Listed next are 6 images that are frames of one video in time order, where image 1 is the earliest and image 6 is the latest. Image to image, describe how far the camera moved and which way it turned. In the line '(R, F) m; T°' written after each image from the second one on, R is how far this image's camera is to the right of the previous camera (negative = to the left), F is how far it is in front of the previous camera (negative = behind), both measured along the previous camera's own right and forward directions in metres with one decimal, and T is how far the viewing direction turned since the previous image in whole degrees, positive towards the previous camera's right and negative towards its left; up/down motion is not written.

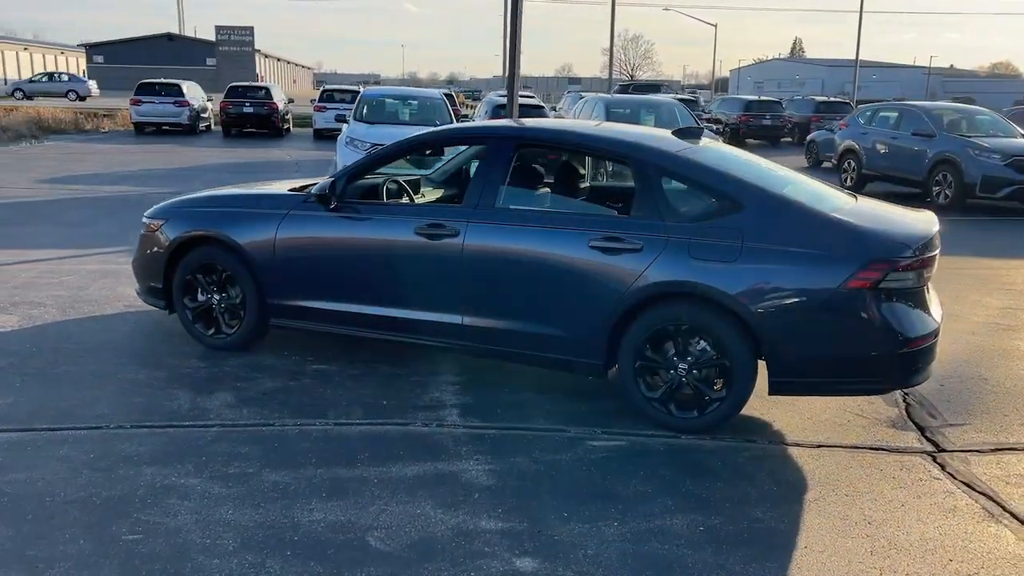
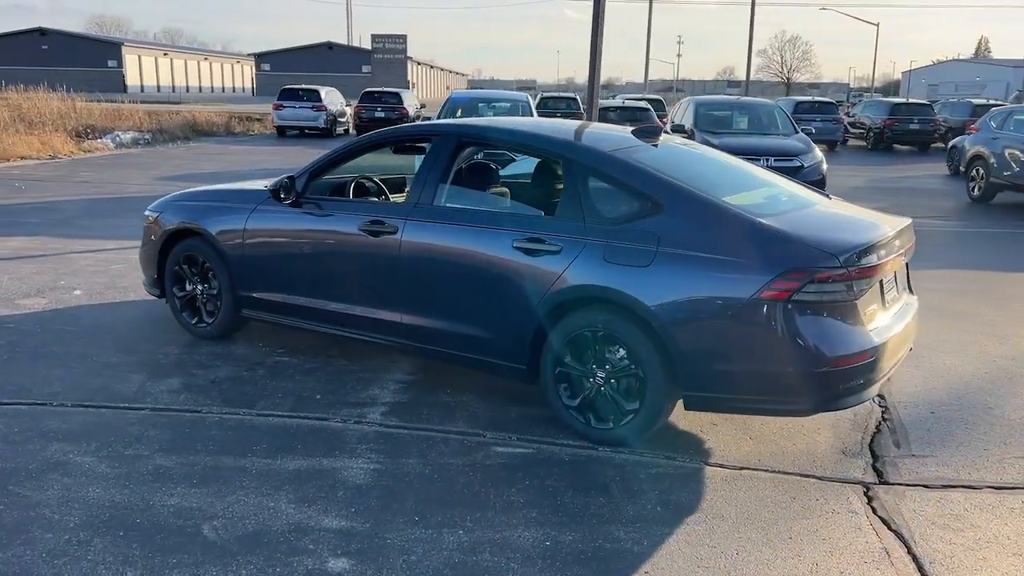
(+1.1, +0.2) m; -10°
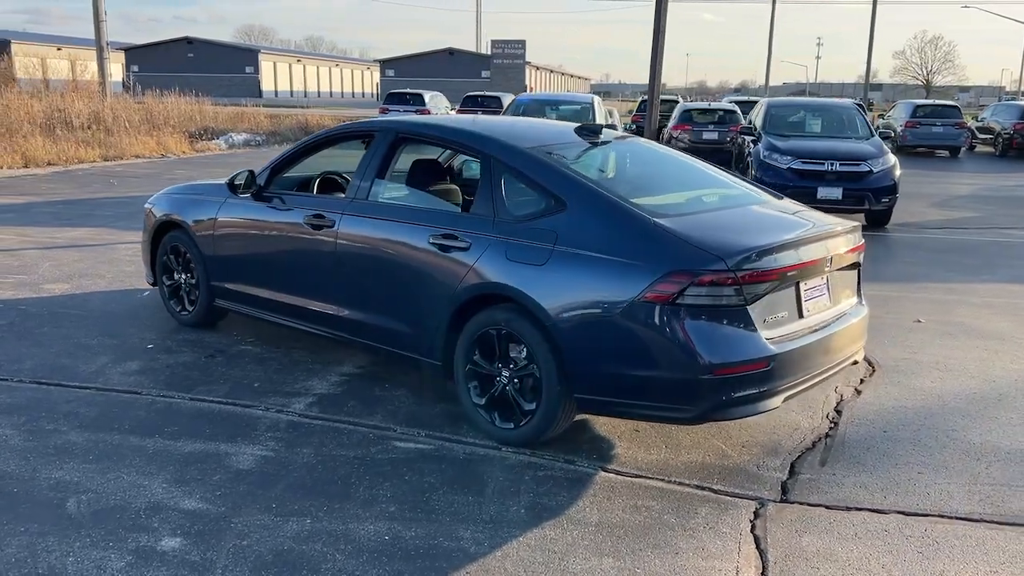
(+1.0, +0.1) m; -8°
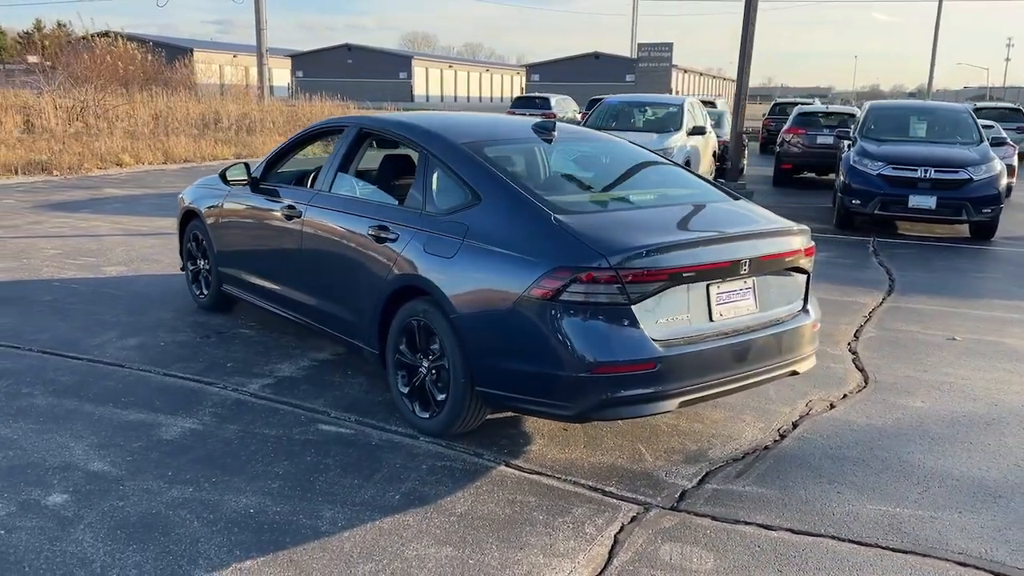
(+1.0, +0.1) m; -10°
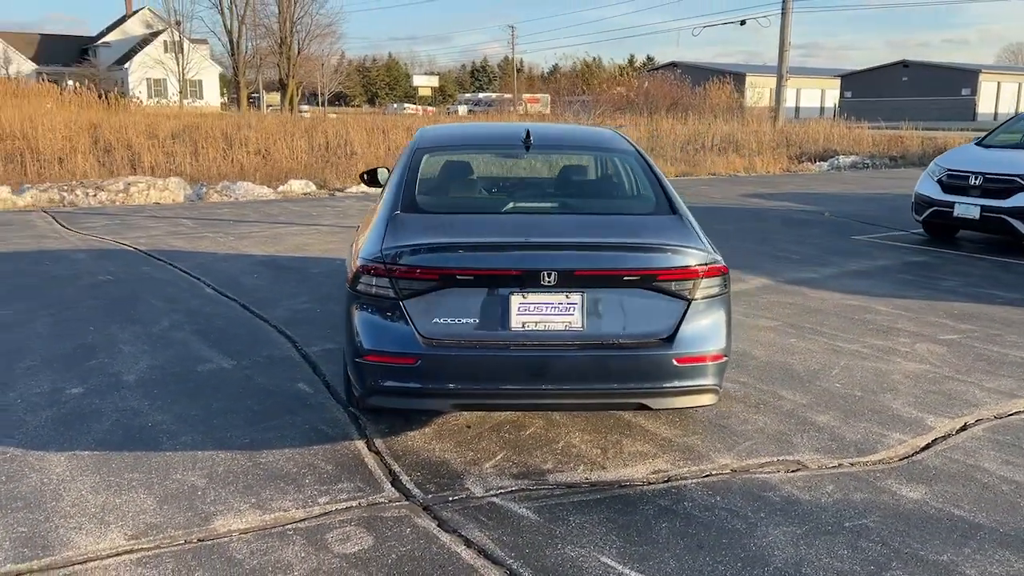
(+2.8, +0.7) m; -35°
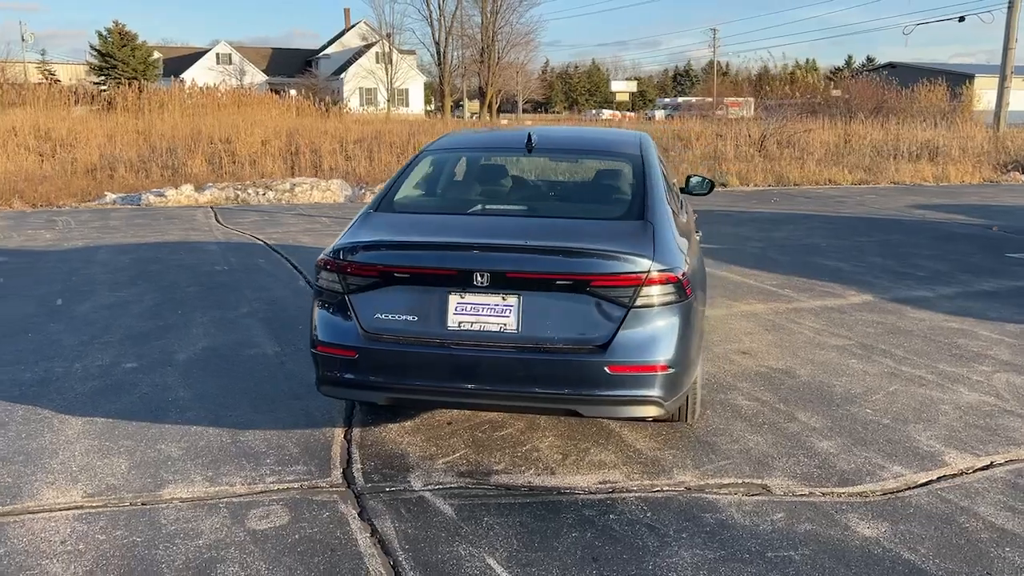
(+1.0, +0.1) m; -13°
